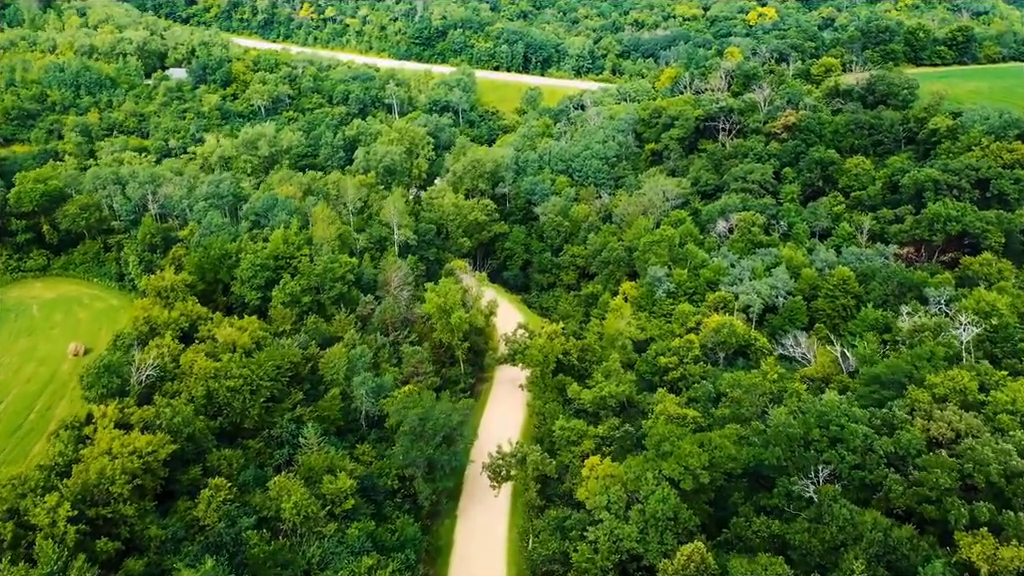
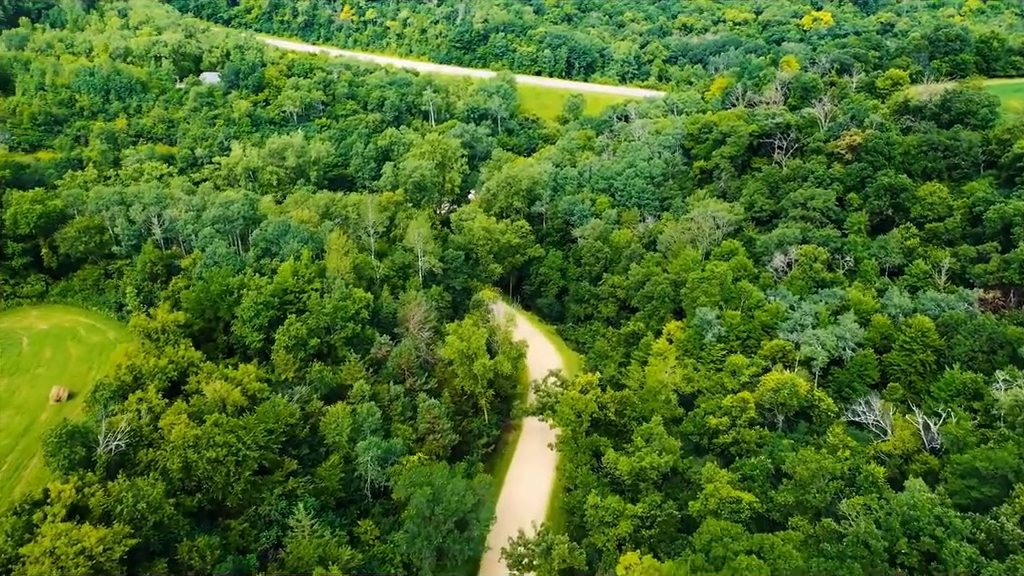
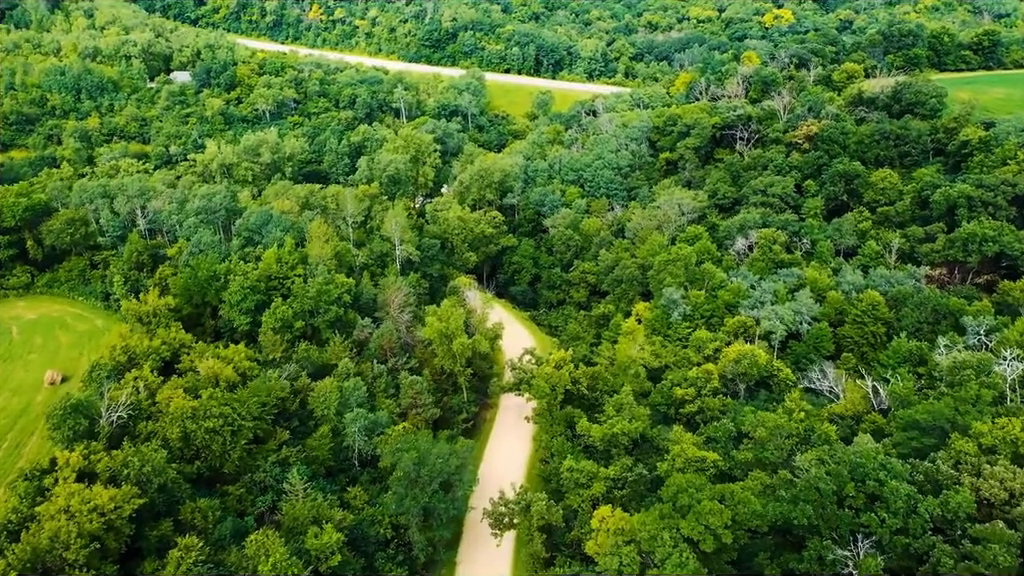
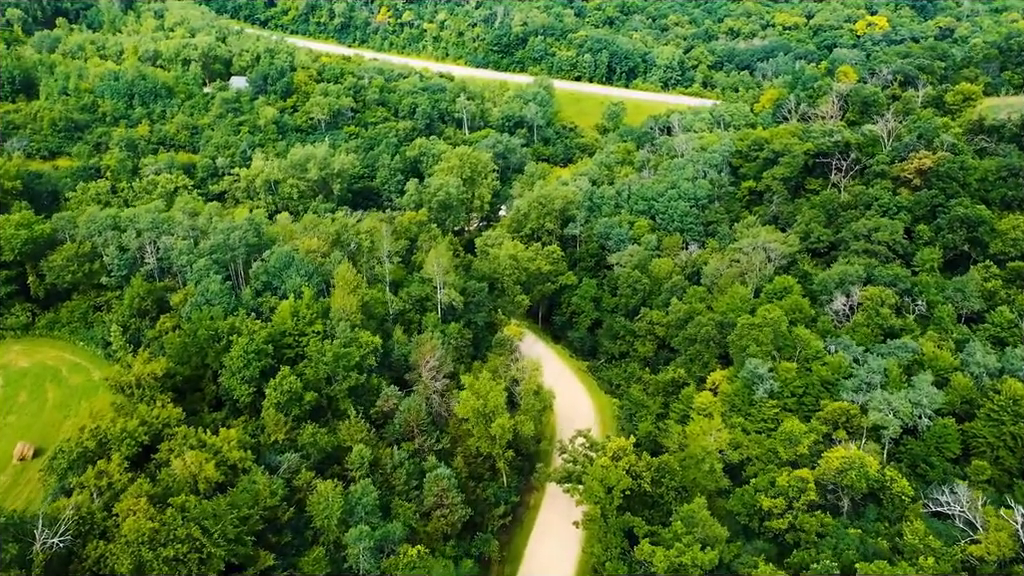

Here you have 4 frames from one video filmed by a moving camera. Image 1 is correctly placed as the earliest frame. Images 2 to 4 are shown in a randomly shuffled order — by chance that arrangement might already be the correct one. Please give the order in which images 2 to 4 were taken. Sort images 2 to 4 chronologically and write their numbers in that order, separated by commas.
3, 2, 4
